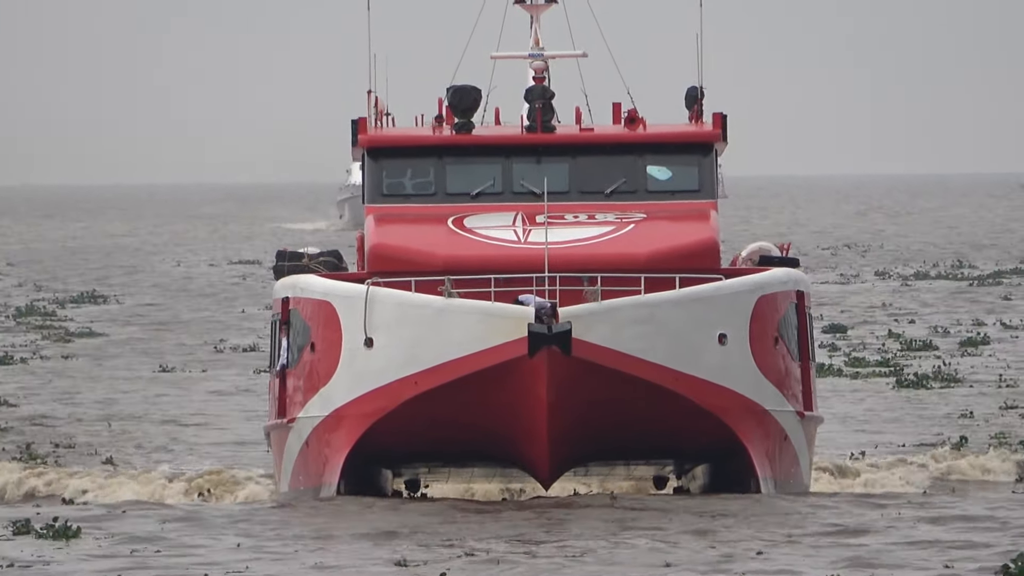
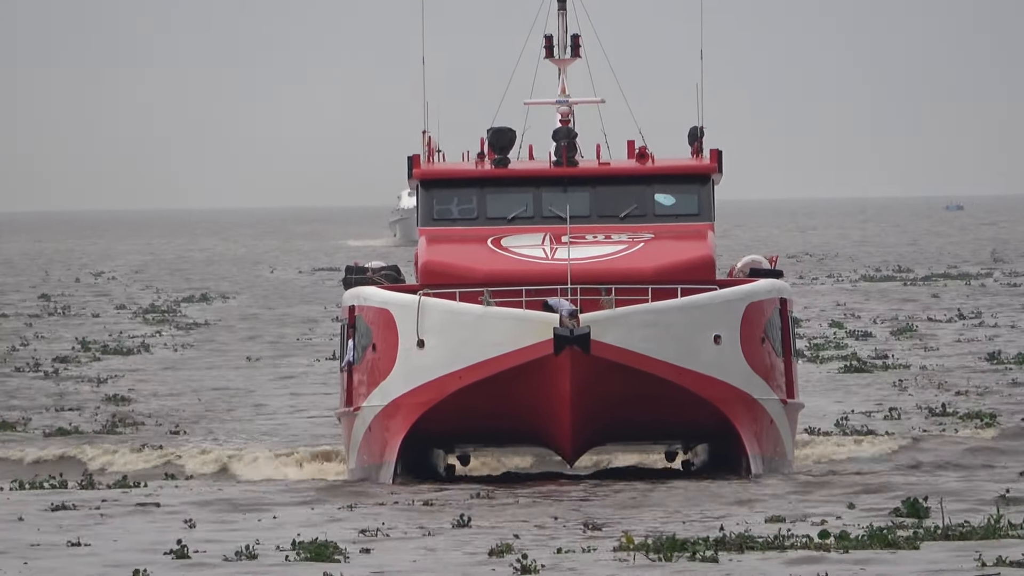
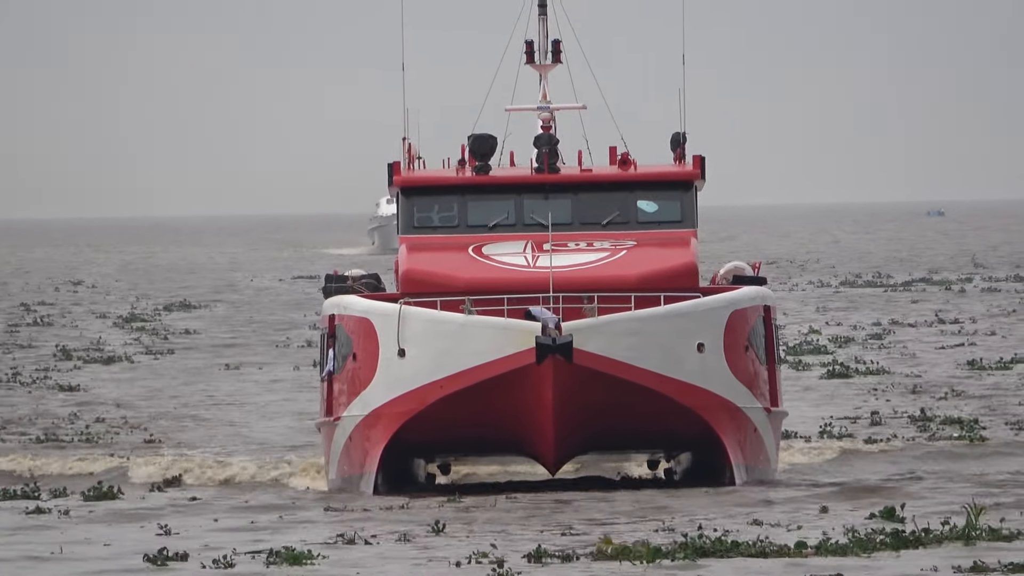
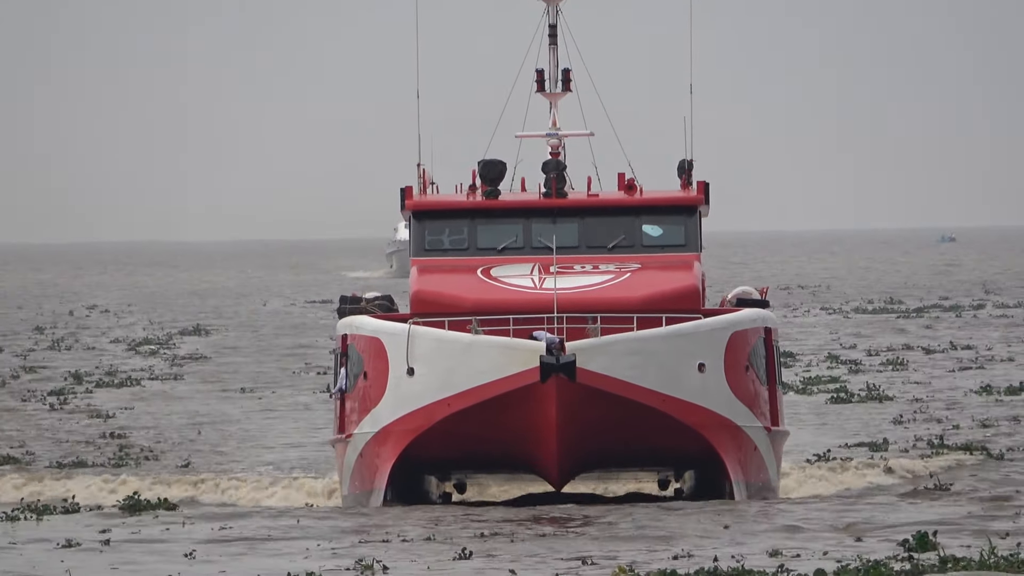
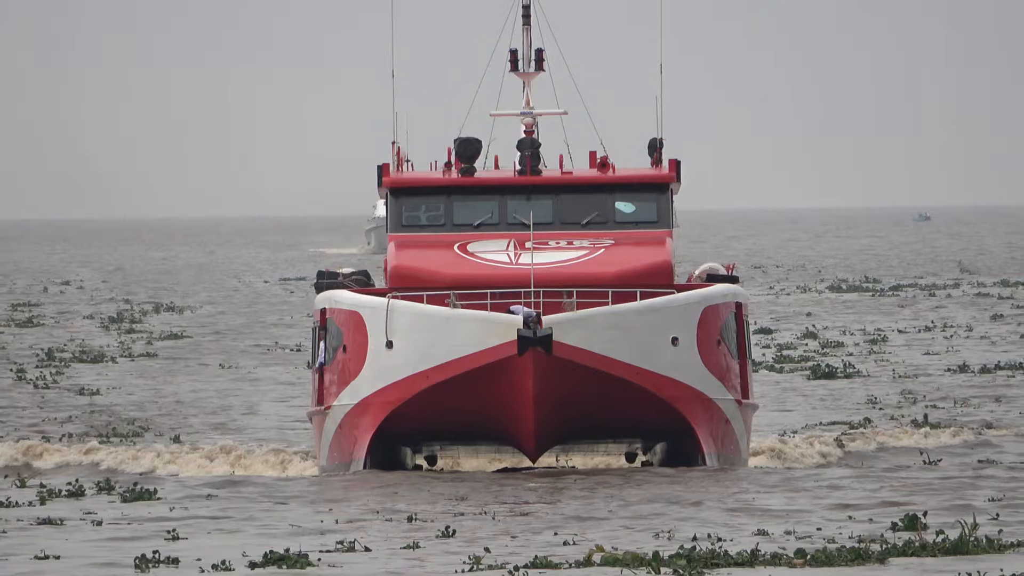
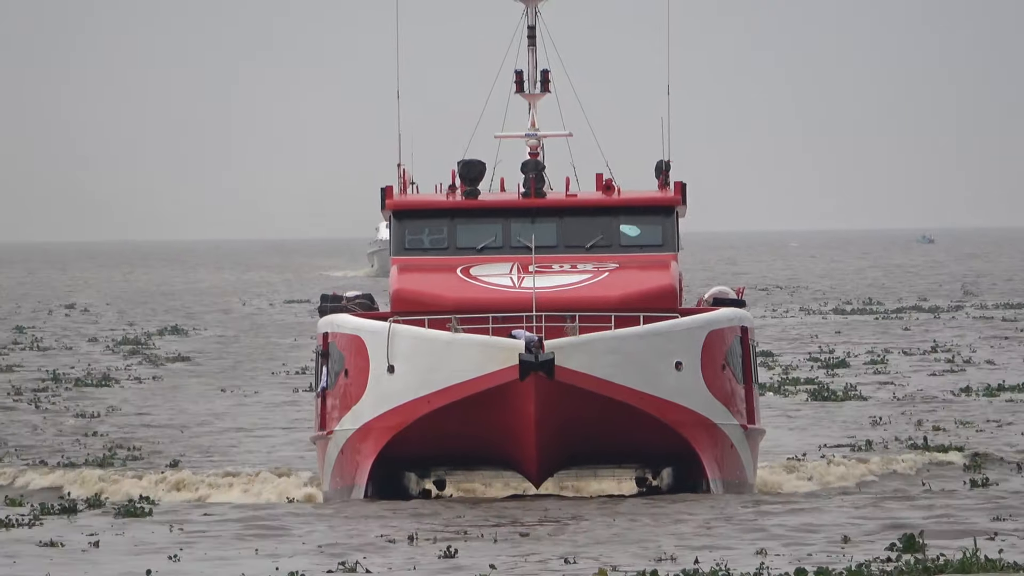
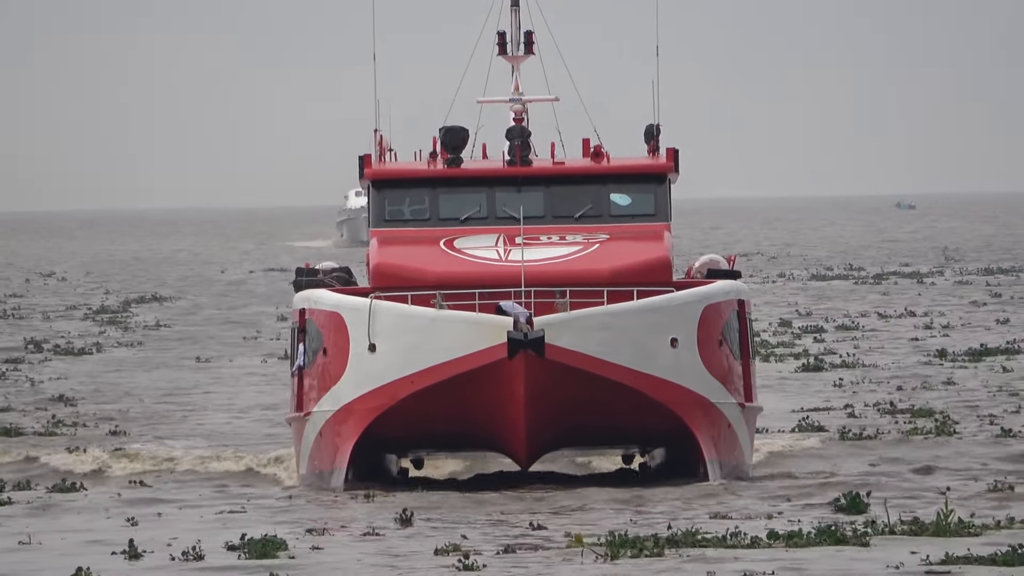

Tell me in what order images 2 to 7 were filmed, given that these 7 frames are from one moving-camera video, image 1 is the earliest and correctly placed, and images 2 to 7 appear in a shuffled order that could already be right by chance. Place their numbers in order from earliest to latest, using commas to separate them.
5, 6, 4, 2, 3, 7
